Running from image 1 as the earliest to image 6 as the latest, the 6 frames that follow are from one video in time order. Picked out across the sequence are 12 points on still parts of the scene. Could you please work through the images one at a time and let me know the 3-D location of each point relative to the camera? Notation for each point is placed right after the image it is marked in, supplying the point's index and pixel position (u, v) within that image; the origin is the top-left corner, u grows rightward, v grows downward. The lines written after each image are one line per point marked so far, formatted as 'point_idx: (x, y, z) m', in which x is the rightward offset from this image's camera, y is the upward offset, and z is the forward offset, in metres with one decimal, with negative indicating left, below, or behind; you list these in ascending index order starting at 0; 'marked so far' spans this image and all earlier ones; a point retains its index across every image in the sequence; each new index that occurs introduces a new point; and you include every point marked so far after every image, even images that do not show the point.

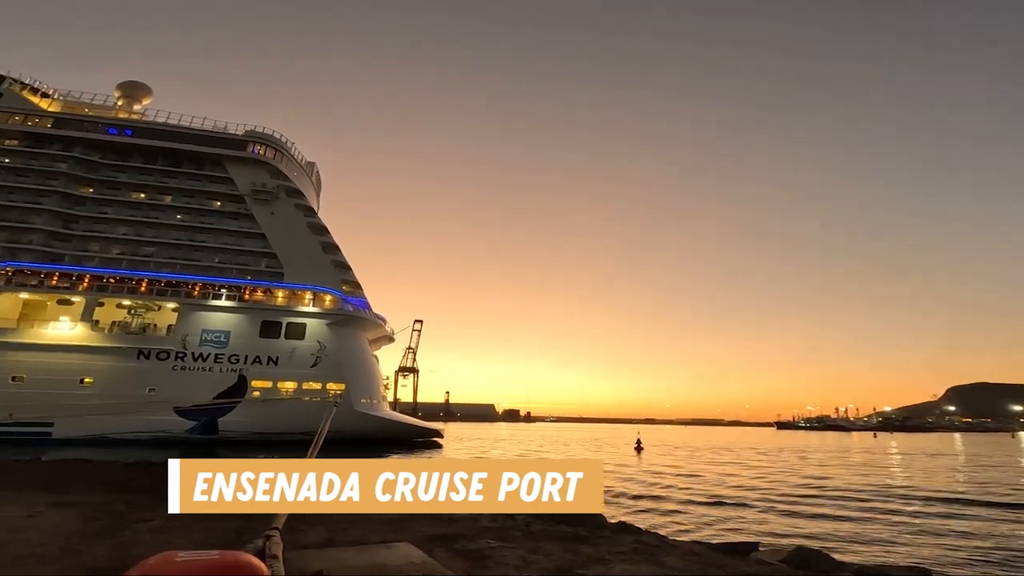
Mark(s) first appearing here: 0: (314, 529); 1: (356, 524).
0: (-8.8, -10.2, +18.0) m
1: (-7.3, -10.6, +19.1) m
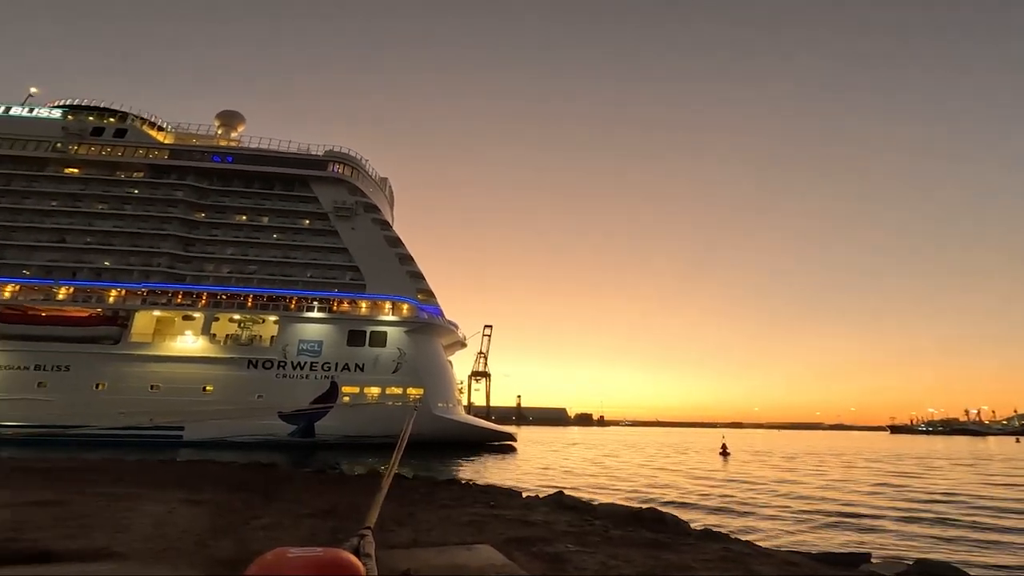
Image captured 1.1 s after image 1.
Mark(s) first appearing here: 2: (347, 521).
0: (-5.4, -10.9, +19.3) m
1: (-3.7, -11.3, +20.1) m
2: (-7.4, -10.2, +18.6) m
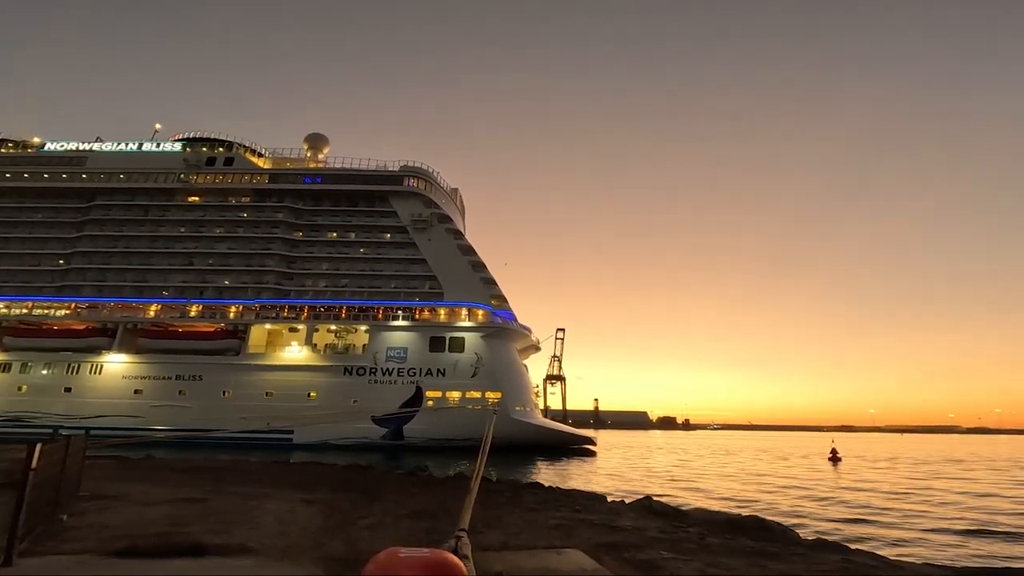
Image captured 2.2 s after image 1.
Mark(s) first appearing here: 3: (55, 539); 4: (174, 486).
0: (-1.1, -11.3, +20.0) m
1: (+0.6, -11.6, +20.6) m
2: (-3.2, -10.7, +19.5) m
3: (-14.1, -7.7, +13.1) m
4: (-14.1, -8.3, +17.8) m
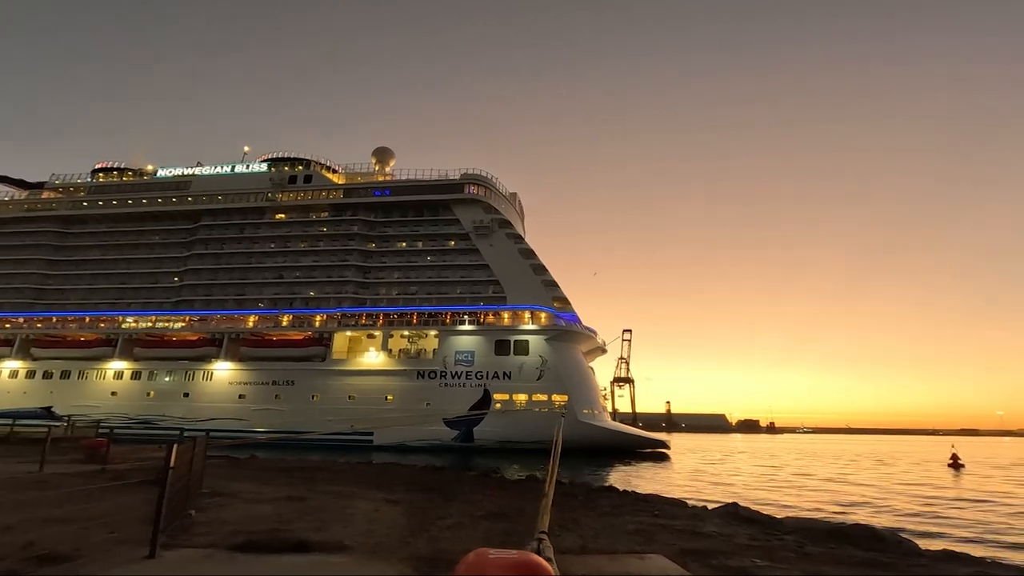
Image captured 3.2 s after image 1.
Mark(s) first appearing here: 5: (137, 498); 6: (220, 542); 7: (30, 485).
0: (+2.7, -11.5, +20.0) m
1: (+4.5, -11.7, +20.4) m
2: (+0.5, -10.9, +19.7) m
3: (-11.0, -8.2, +14.3) m
4: (-10.6, -8.8, +19.0) m
5: (-12.1, -6.7, +13.7) m
6: (-10.0, -8.6, +14.5) m
7: (-14.3, -5.9, +12.7) m
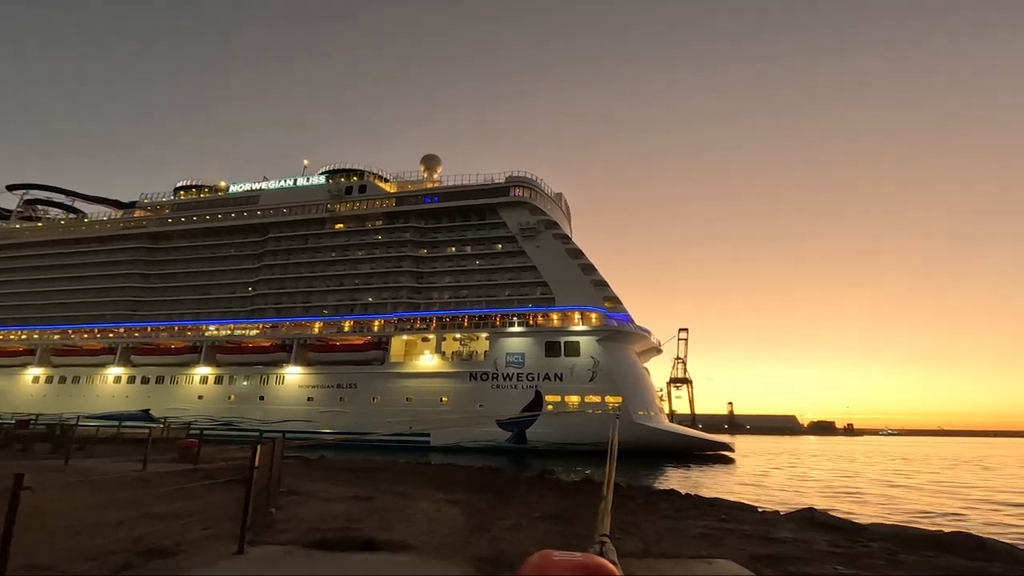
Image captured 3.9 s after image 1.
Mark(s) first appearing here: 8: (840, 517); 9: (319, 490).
0: (+5.6, -11.4, +19.5) m
1: (+7.4, -11.6, +19.8) m
2: (+3.4, -10.9, +19.4) m
3: (-8.6, -8.5, +15.1) m
4: (-7.8, -9.1, +19.7) m
5: (-9.8, -7.1, +14.5) m
6: (-7.6, -8.9, +15.1) m
7: (-12.1, -6.2, +13.7) m
8: (+15.0, -10.4, +19.4) m
9: (-8.4, -8.7, +18.5) m
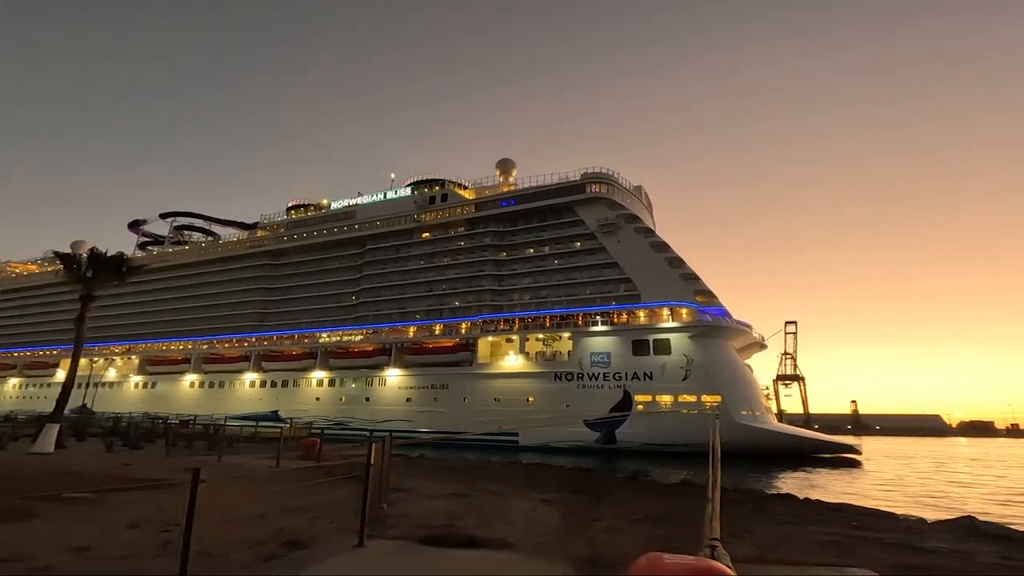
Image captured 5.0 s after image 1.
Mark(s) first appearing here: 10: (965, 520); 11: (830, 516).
0: (+10.1, -11.0, +18.1) m
1: (+11.9, -11.1, +18.0) m
2: (+7.9, -10.6, +18.3) m
3: (-4.7, -8.8, +15.9) m
4: (-3.2, -9.3, +20.3) m
5: (-6.1, -7.4, +15.5) m
6: (-3.7, -9.1, +15.8) m
7: (-8.5, -6.7, +15.1) m
8: (+19.3, -9.5, +16.5) m
9: (-4.0, -9.0, +19.2) m
10: (+18.7, -9.7, +17.4) m
11: (+15.0, -10.8, +20.0) m
